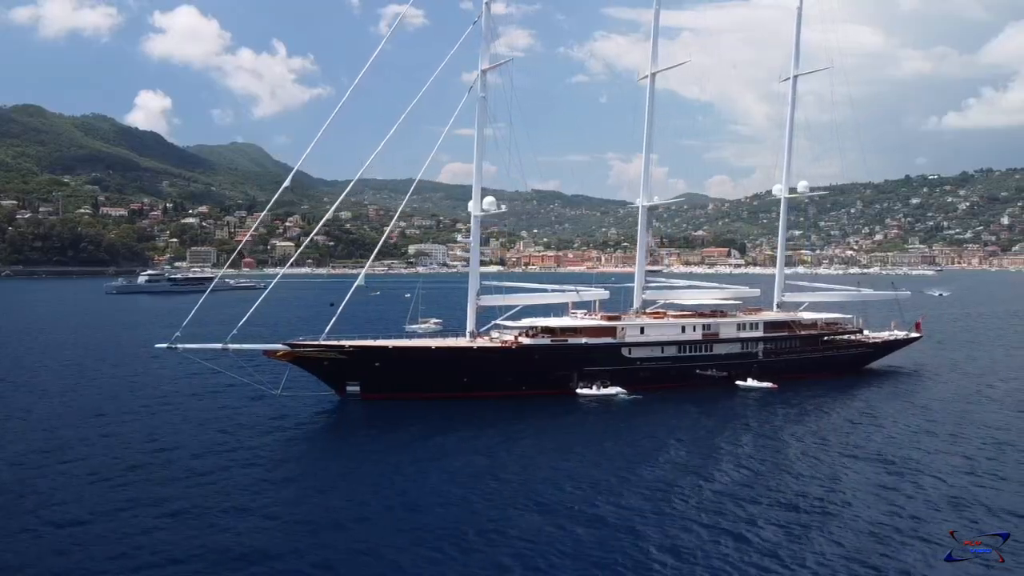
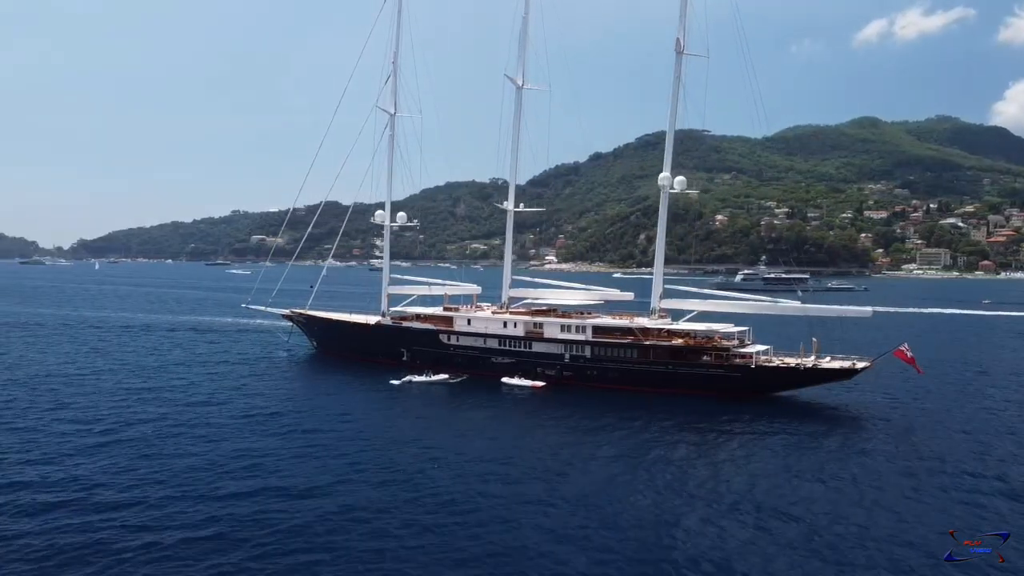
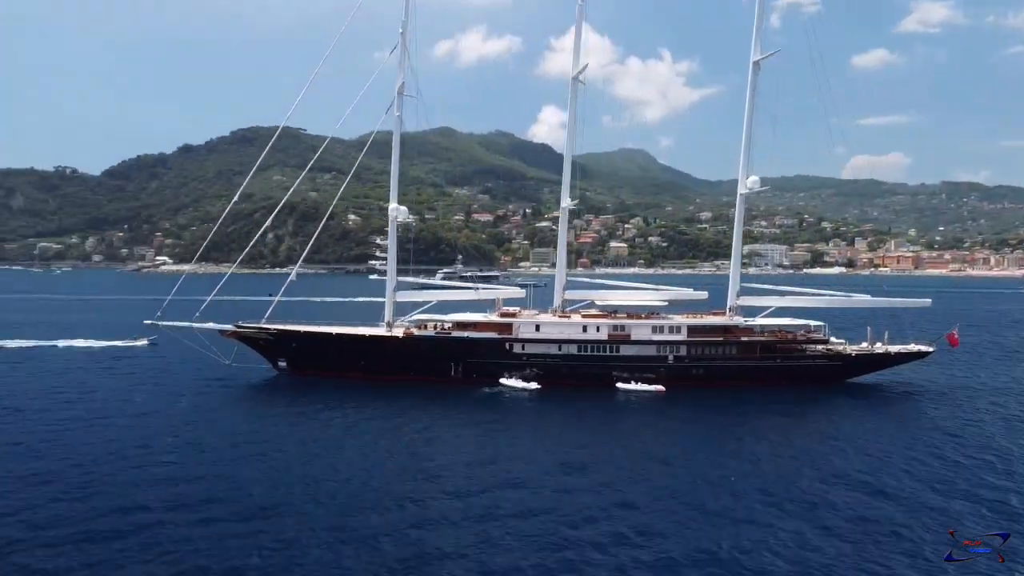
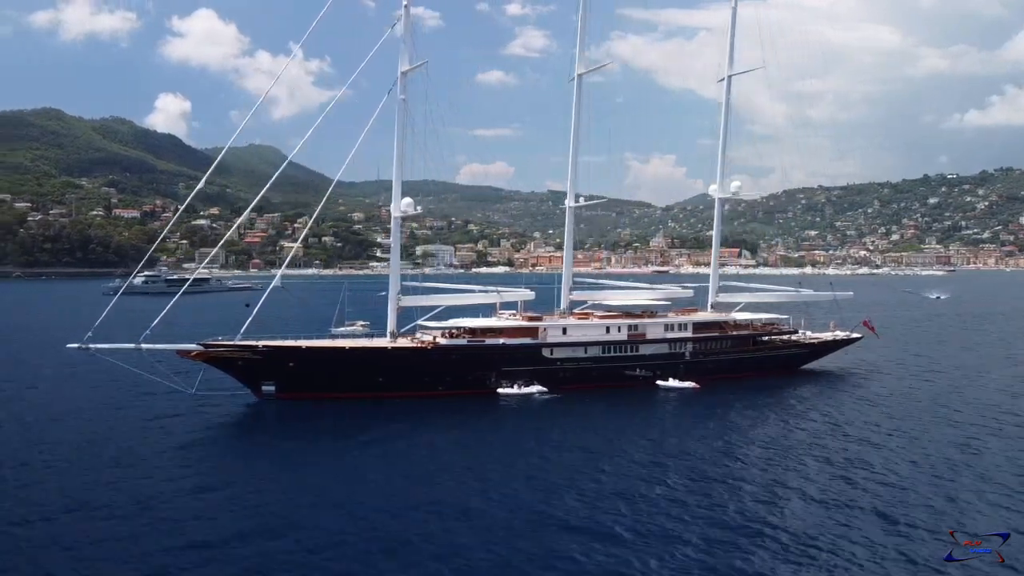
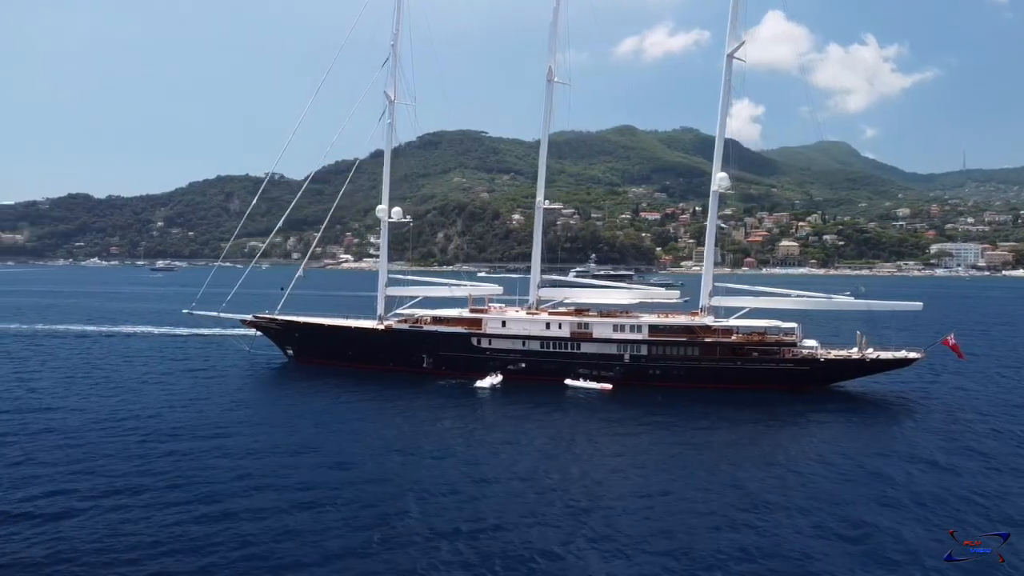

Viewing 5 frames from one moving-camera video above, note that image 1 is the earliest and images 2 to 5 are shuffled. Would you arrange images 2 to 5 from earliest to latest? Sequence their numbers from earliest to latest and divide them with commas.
4, 3, 5, 2
